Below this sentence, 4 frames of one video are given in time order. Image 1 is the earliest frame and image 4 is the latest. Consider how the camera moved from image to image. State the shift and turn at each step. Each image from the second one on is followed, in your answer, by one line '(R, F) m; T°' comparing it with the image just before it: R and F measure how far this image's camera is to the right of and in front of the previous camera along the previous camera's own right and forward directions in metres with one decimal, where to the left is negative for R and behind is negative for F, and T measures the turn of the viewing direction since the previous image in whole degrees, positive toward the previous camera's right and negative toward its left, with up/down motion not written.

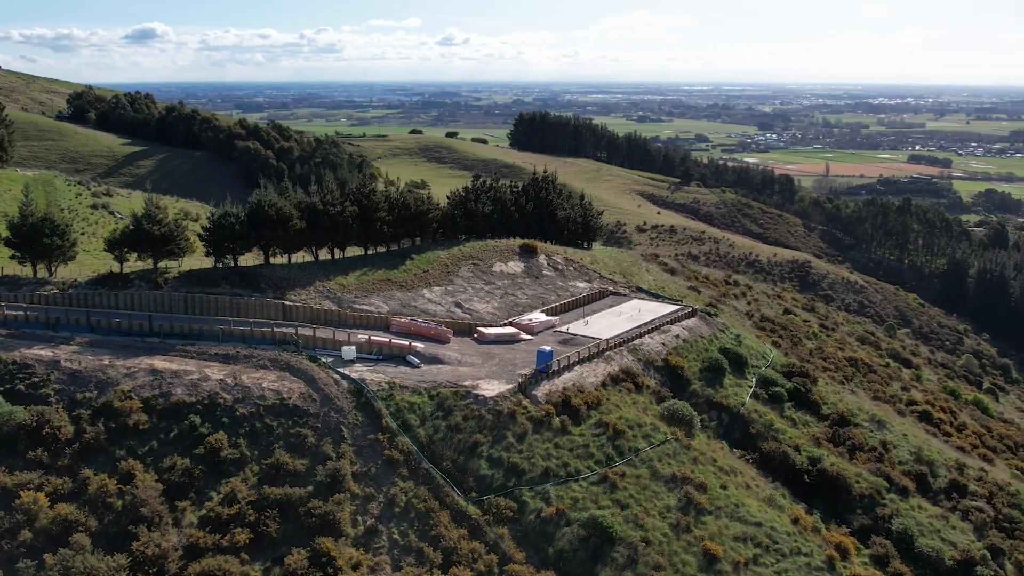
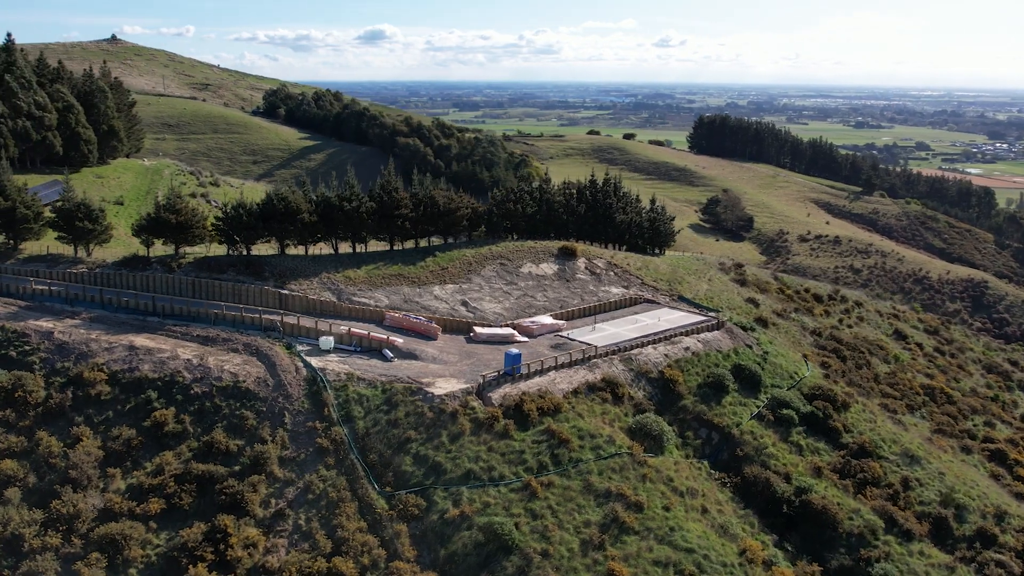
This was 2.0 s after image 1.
(+8.2, +1.0) m; -13°
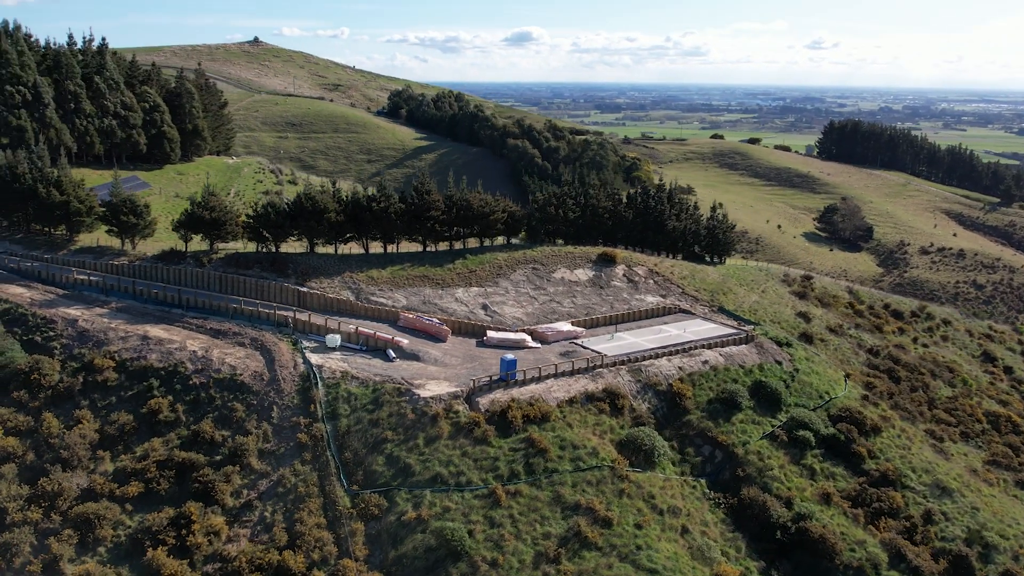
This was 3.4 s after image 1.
(+4.9, +0.6) m; -9°
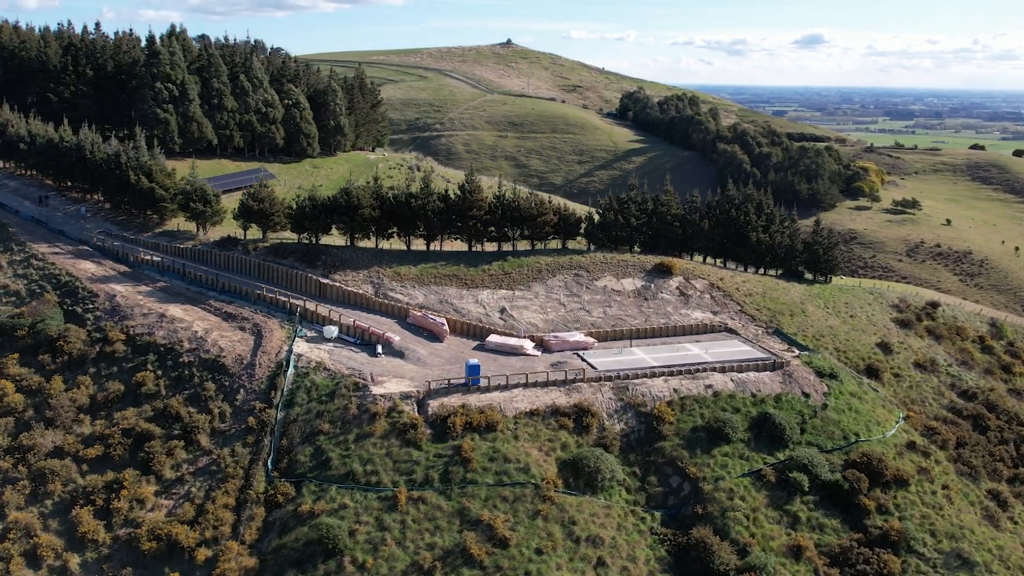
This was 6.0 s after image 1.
(+10.1, +2.5) m; -17°
